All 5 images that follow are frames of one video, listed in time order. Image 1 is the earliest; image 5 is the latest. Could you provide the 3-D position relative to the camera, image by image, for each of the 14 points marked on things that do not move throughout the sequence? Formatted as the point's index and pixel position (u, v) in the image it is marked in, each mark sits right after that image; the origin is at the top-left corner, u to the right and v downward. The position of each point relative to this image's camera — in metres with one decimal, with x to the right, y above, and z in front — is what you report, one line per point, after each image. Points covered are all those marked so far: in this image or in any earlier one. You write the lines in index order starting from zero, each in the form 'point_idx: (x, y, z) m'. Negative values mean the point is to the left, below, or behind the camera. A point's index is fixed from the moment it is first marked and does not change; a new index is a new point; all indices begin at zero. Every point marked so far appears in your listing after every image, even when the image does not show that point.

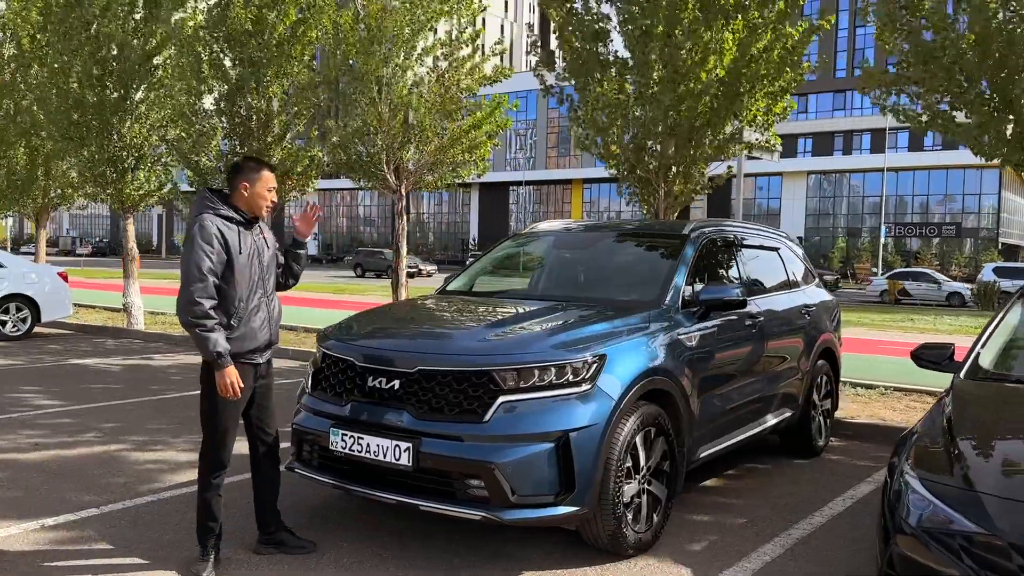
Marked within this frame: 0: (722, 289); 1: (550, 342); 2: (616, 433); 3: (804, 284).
0: (+1.2, 0.0, +4.4) m
1: (+0.2, -0.2, +3.6) m
2: (+0.5, -0.6, +3.6) m
3: (+2.3, 0.0, +6.1) m
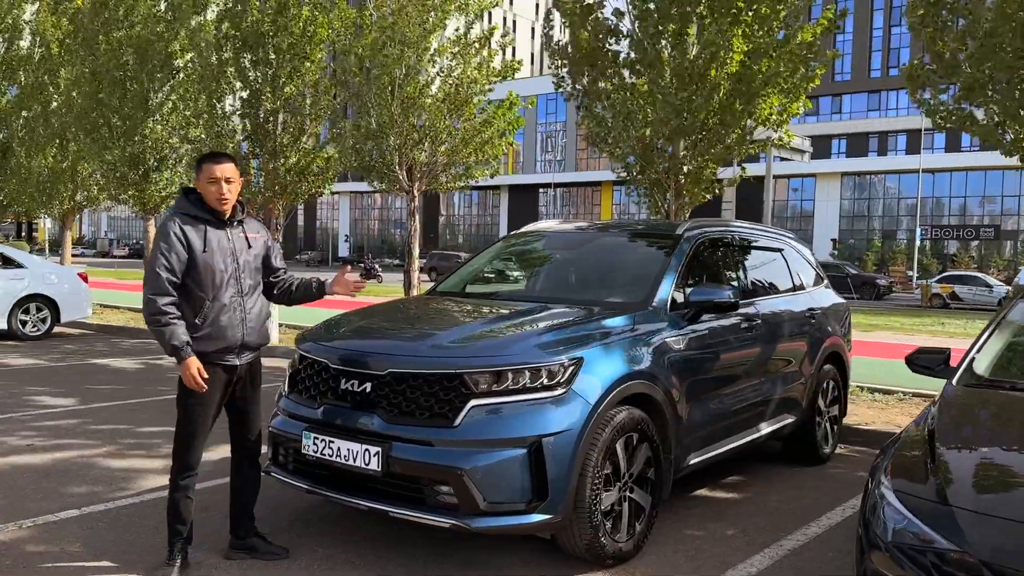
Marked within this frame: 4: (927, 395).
0: (+1.1, 0.0, +4.2) m
1: (+0.1, -0.2, +3.5) m
2: (+0.4, -0.6, +3.4) m
3: (+2.2, 0.0, +6.0) m
4: (+4.6, -1.2, +8.7) m
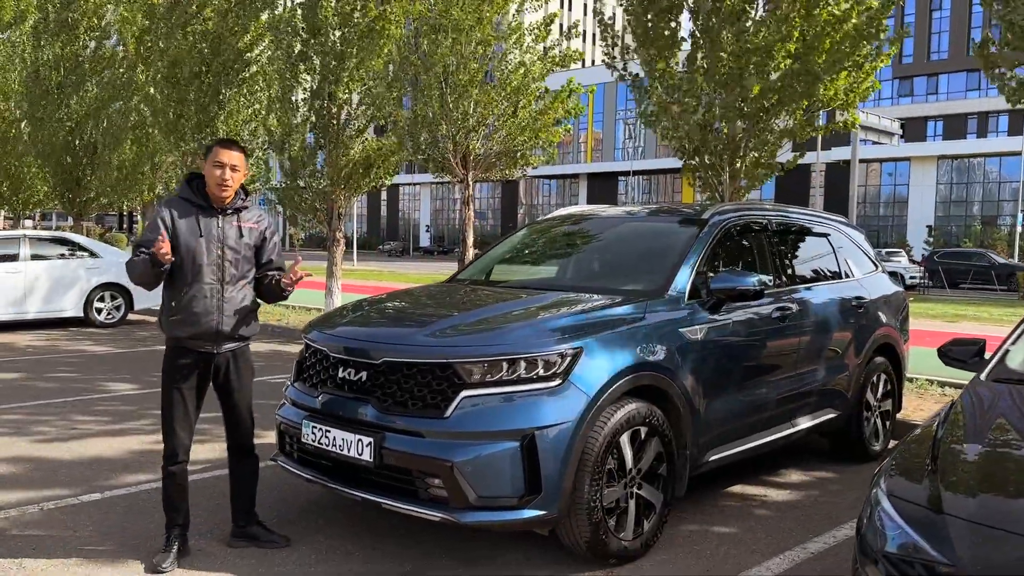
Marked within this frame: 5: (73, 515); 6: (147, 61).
0: (+1.1, +0.1, +4.0) m
1: (+0.1, -0.2, +3.3) m
2: (+0.3, -0.6, +3.3) m
3: (+2.5, +0.1, +5.6) m
4: (+5.0, -1.0, +8.2) m
5: (-2.2, -1.1, +4.0) m
6: (-7.7, +4.7, +16.5) m
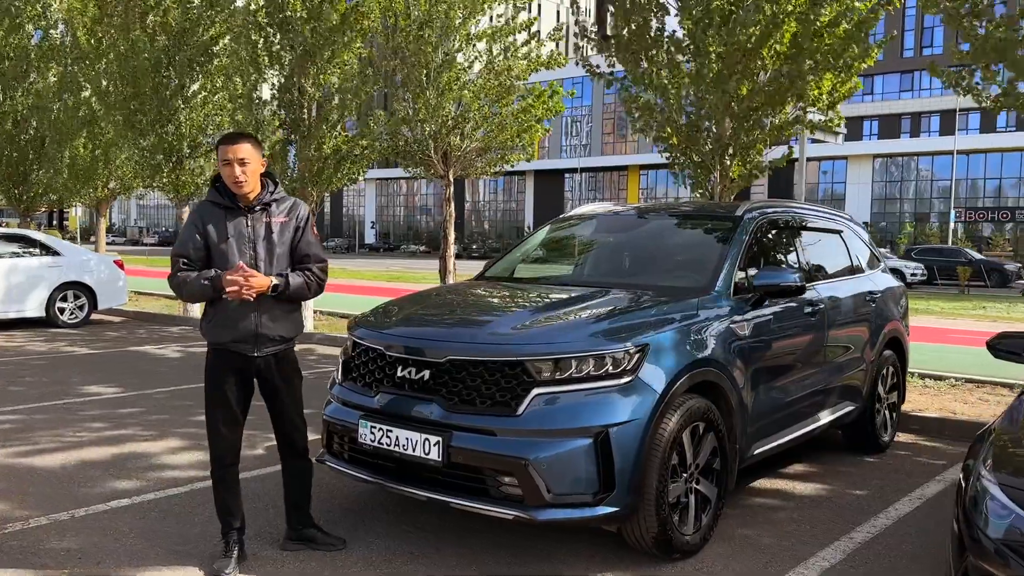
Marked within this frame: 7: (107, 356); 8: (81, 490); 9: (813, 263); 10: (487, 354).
0: (+1.4, +0.1, +4.1) m
1: (+0.3, -0.2, +3.4) m
2: (+0.6, -0.6, +3.3) m
3: (+2.6, +0.1, +5.8) m
4: (+5.0, -1.0, +8.5) m
5: (-2.0, -1.1, +3.9) m
6: (-8.2, +4.8, +16.0) m
7: (-5.2, -0.9, +10.2) m
8: (-2.4, -1.1, +4.4) m
9: (+1.9, +0.2, +5.1) m
10: (-0.1, -0.3, +3.3) m
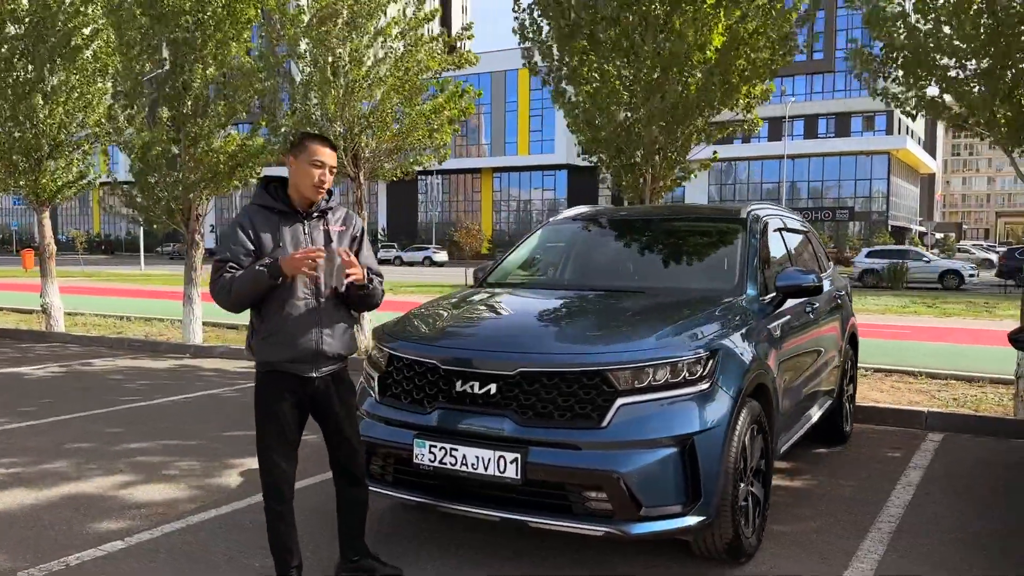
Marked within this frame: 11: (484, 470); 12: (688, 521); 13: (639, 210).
0: (+1.5, +0.1, +4.2) m
1: (+0.6, -0.2, +3.3) m
2: (+0.9, -0.6, +3.3) m
3: (+2.4, +0.1, +6.1) m
4: (+4.3, -0.9, +9.2) m
5: (-1.7, -1.2, +3.4) m
6: (-10.2, +4.5, +14.2) m
7: (-6.0, -1.0, +9.1) m
8: (-2.2, -1.2, +3.8) m
9: (+1.9, +0.2, +5.3) m
10: (+0.2, -0.3, +3.1) m
11: (-0.1, -0.7, +3.1) m
12: (+0.7, -0.9, +3.1) m
13: (+1.2, +0.5, +5.2) m
